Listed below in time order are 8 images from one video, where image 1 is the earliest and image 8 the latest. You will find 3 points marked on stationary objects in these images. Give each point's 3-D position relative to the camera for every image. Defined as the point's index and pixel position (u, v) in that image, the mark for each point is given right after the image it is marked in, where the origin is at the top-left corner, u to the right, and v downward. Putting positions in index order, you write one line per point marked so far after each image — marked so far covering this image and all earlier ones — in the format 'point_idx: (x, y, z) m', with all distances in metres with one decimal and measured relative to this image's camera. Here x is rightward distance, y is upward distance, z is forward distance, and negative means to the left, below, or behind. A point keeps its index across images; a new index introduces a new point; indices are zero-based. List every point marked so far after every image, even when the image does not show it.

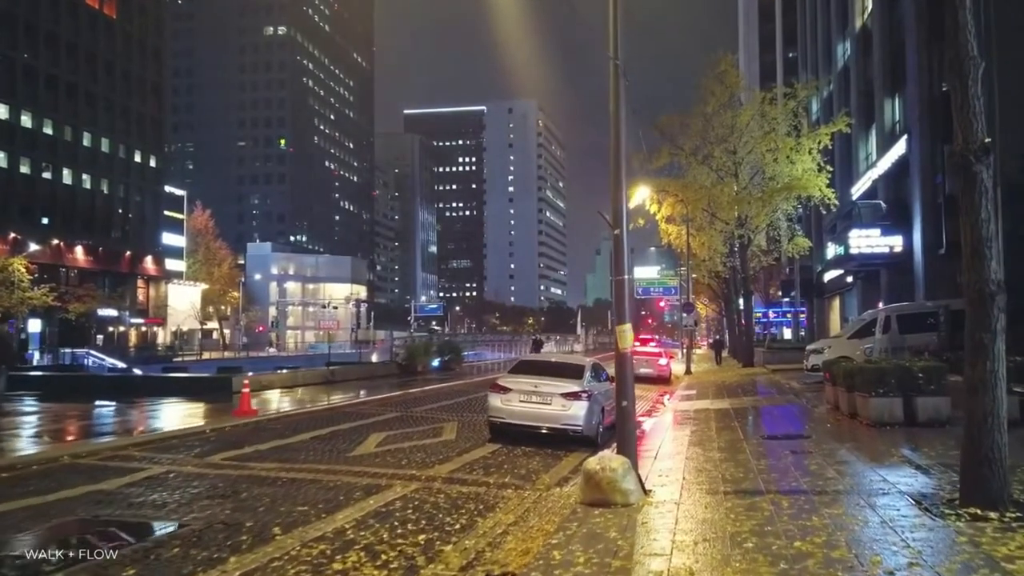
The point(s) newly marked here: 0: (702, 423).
0: (+3.9, -2.7, +17.1) m
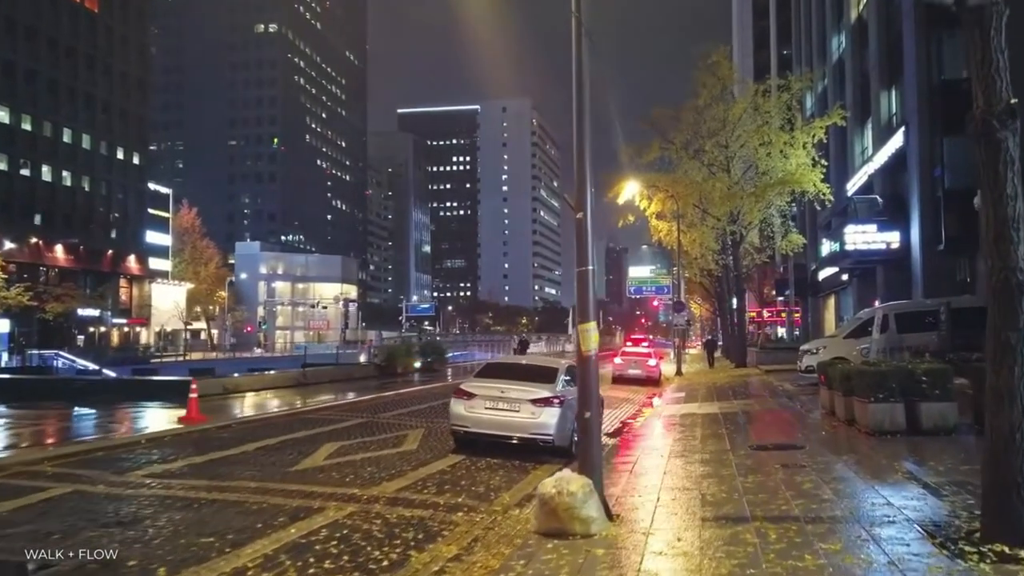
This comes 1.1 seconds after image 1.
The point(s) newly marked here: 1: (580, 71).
0: (+3.3, -2.6, +15.9) m
1: (+0.7, +2.1, +8.1) m
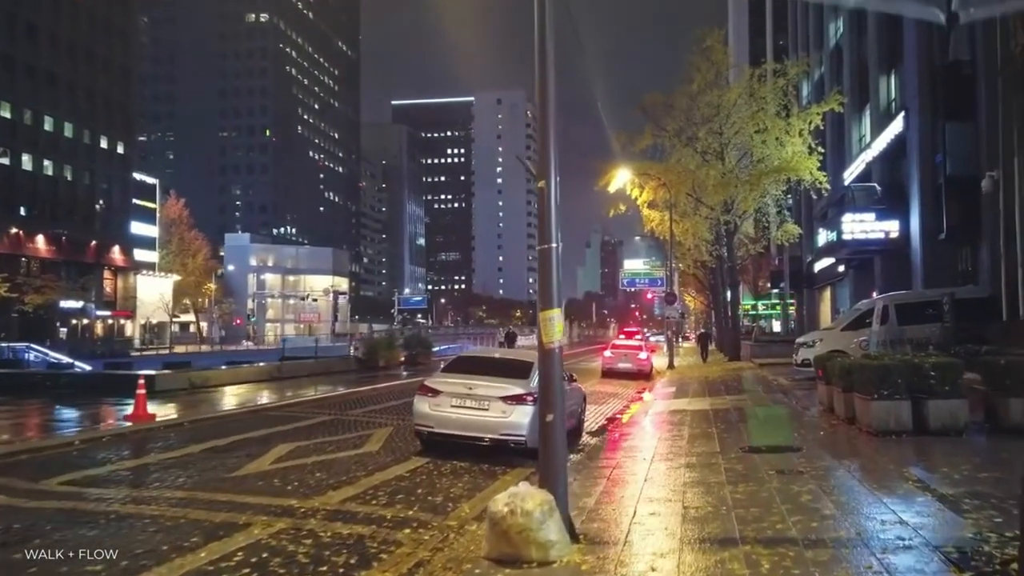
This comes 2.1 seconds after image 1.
0: (+2.9, -2.4, +14.8) m
1: (+0.3, +2.2, +7.0) m
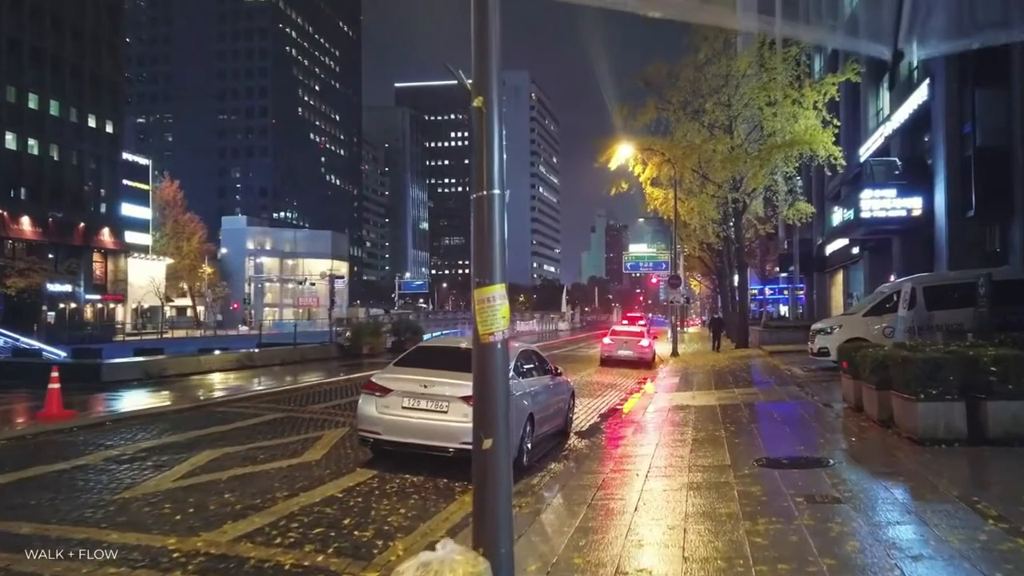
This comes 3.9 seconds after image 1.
0: (+2.5, -2.1, +12.7) m
1: (-0.2, +2.4, +4.8) m
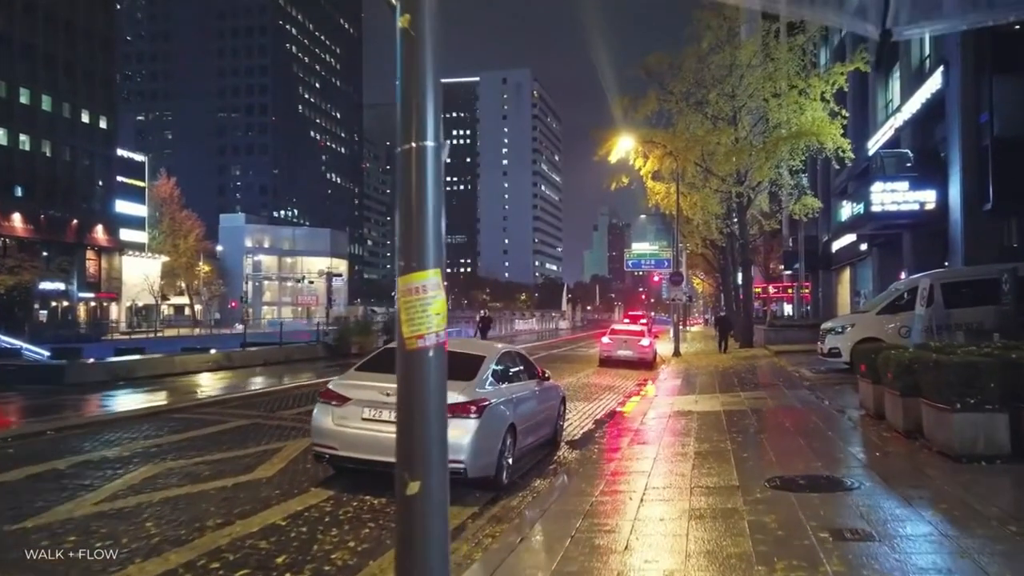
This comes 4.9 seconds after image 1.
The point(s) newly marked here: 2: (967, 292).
0: (+2.3, -2.0, +11.5) m
1: (-0.4, +2.4, +3.6) m
2: (+9.6, -0.1, +17.9) m
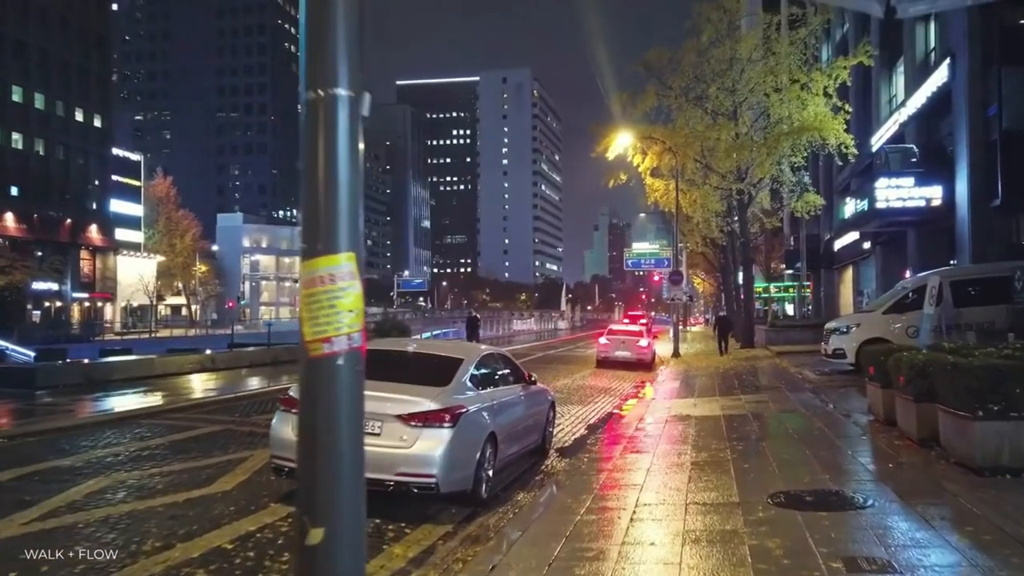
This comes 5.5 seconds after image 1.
0: (+2.1, -2.0, +10.8) m
1: (-0.6, +2.5, +2.9) m
2: (+9.4, 0.0, +17.1) m
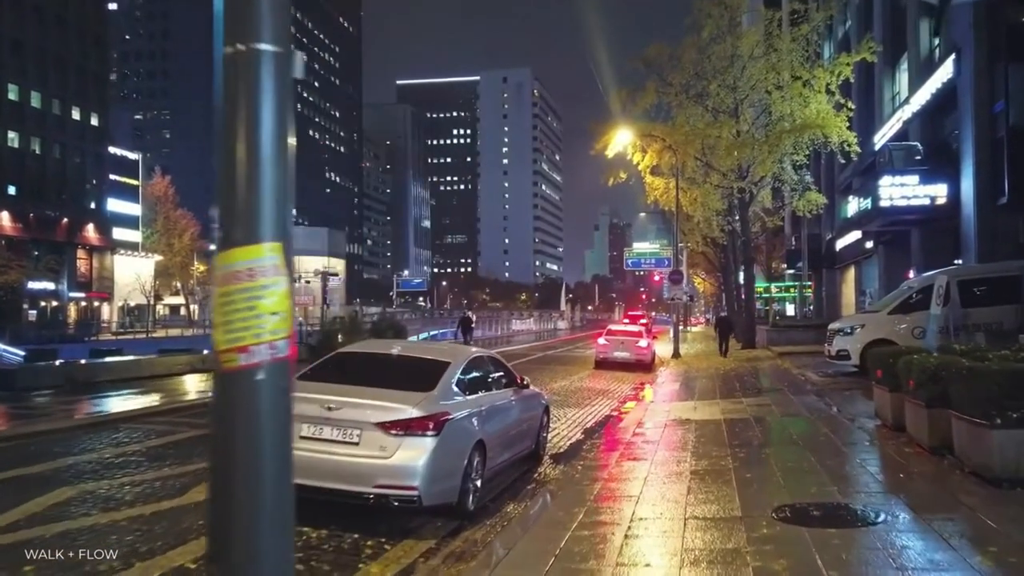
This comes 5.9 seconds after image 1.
0: (+2.0, -2.0, +10.3) m
1: (-0.7, +2.5, +2.4) m
2: (+9.3, 0.0, +16.7) m
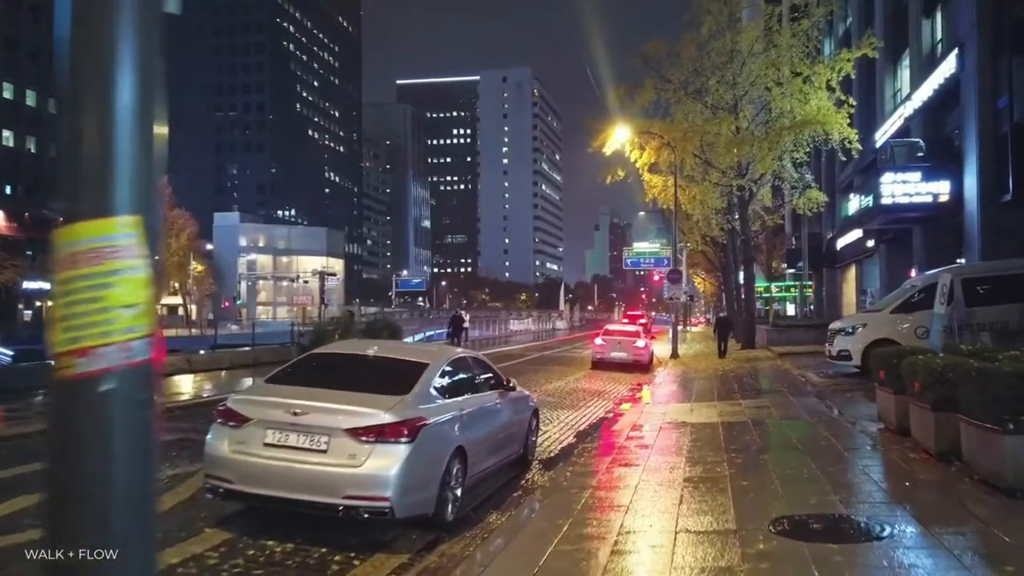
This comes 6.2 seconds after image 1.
0: (+1.9, -2.0, +9.9) m
1: (-0.9, +2.5, +2.0) m
2: (+9.2, 0.0, +16.2) m
